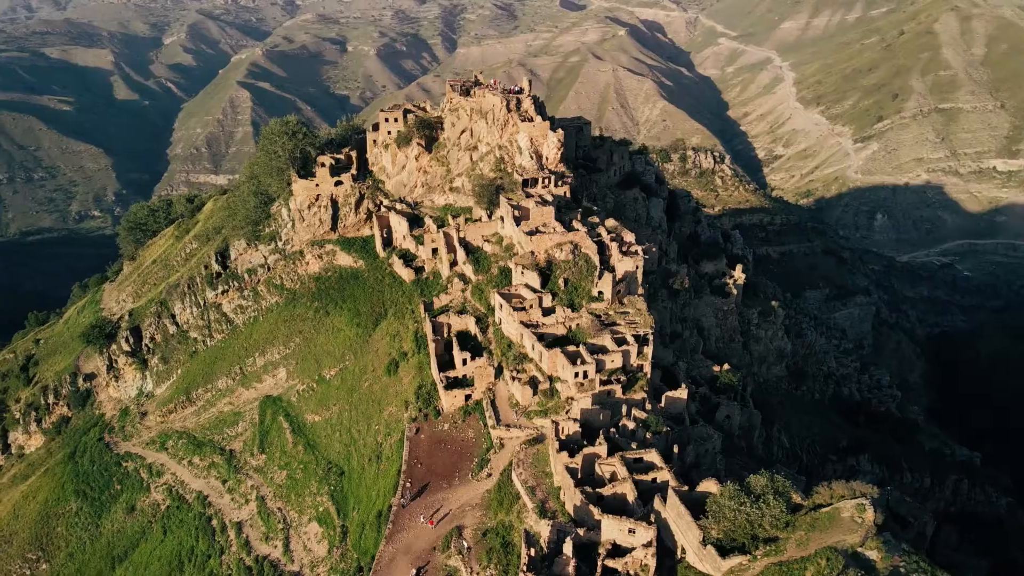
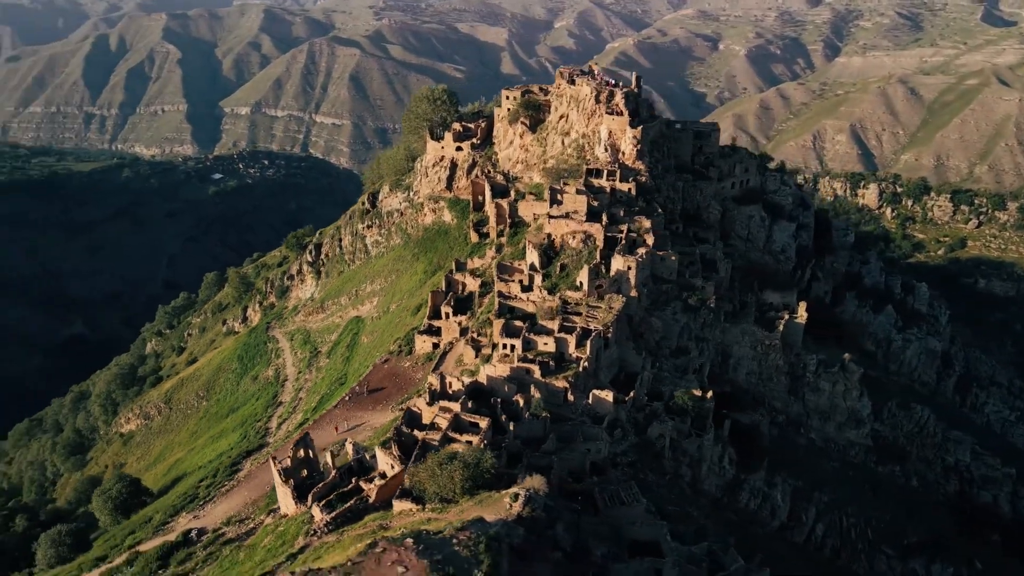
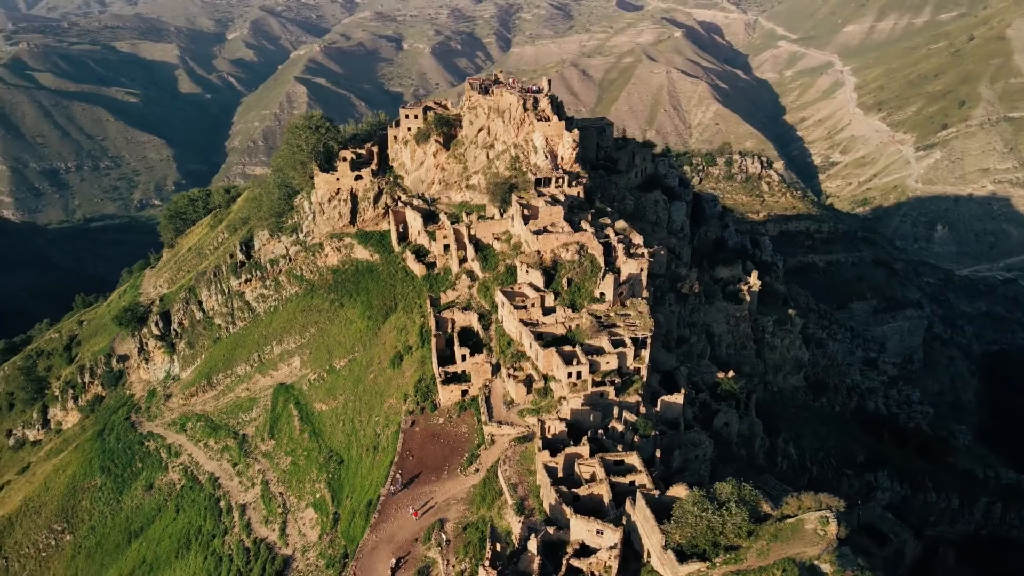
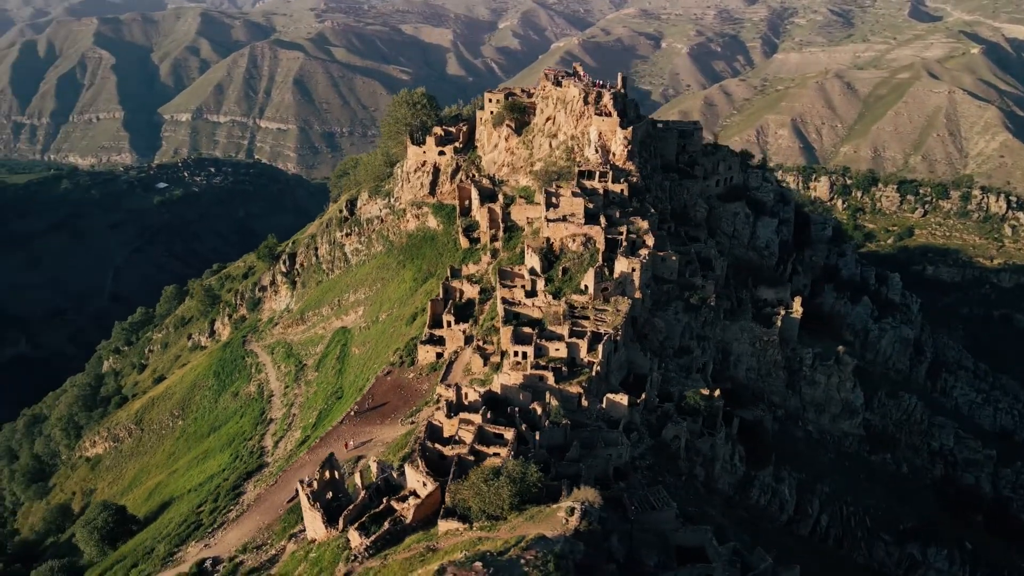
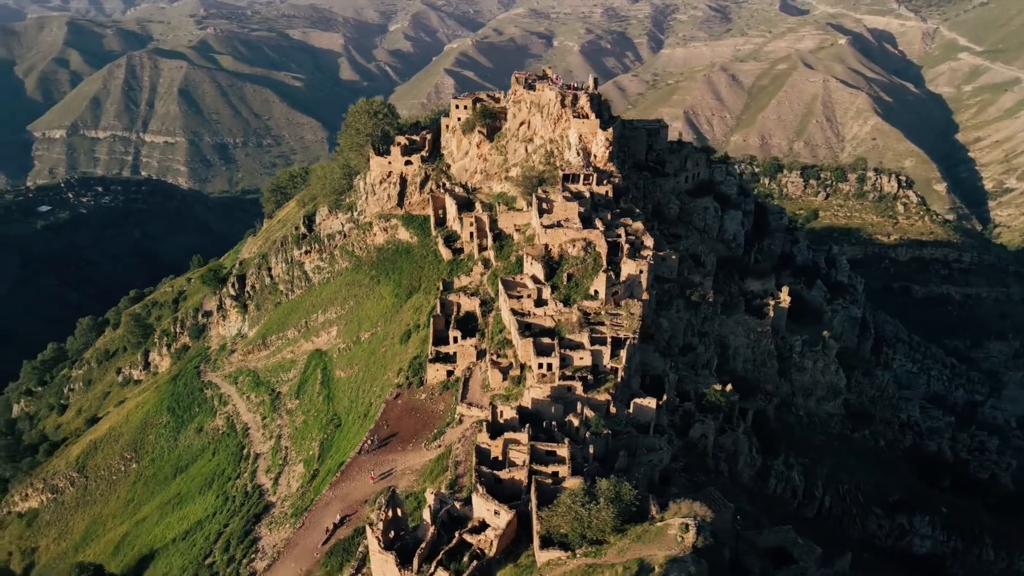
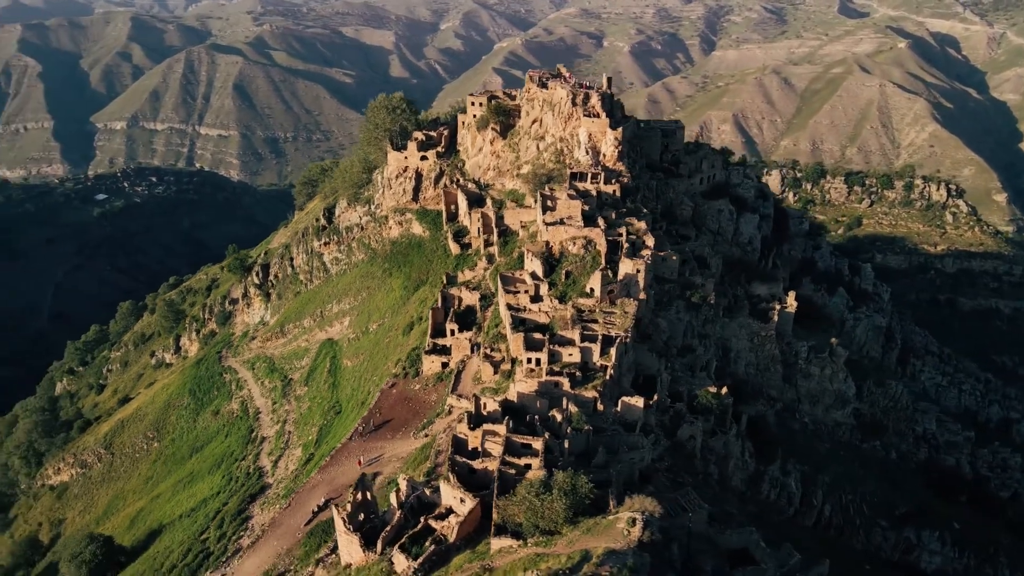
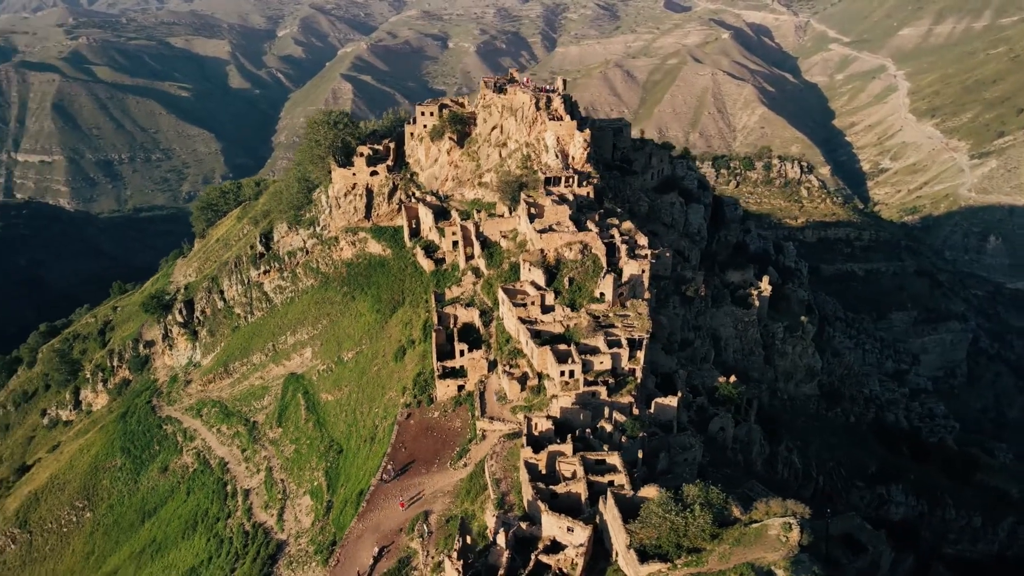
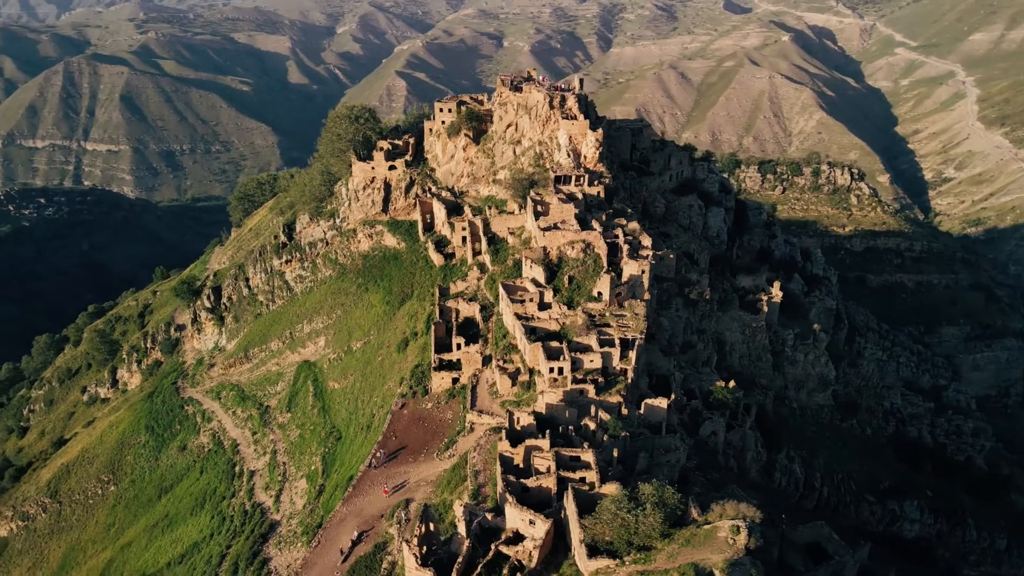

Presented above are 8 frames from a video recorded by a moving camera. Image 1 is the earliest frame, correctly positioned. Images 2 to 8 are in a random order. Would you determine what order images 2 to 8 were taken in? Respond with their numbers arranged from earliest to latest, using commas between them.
3, 7, 8, 5, 6, 4, 2
